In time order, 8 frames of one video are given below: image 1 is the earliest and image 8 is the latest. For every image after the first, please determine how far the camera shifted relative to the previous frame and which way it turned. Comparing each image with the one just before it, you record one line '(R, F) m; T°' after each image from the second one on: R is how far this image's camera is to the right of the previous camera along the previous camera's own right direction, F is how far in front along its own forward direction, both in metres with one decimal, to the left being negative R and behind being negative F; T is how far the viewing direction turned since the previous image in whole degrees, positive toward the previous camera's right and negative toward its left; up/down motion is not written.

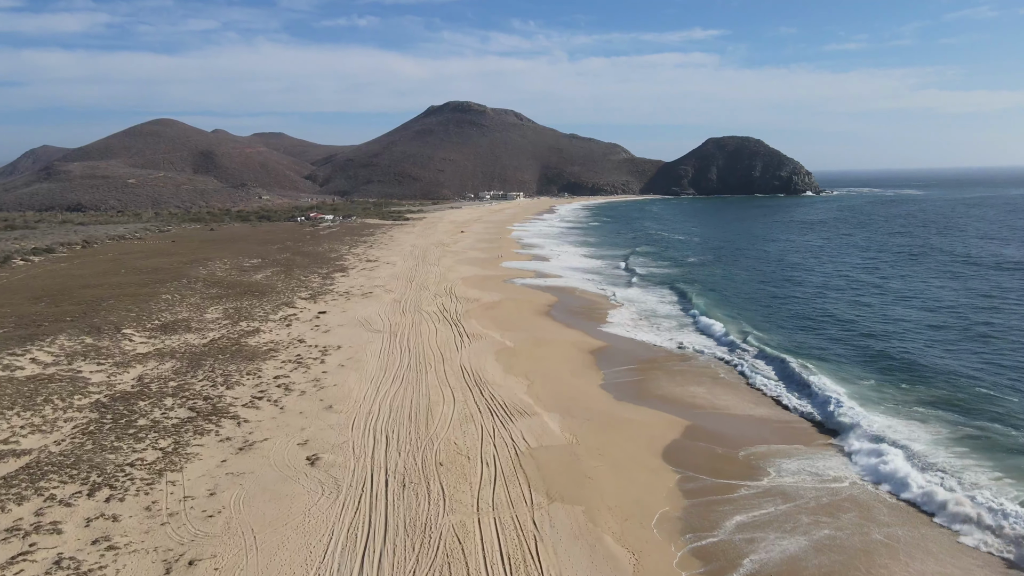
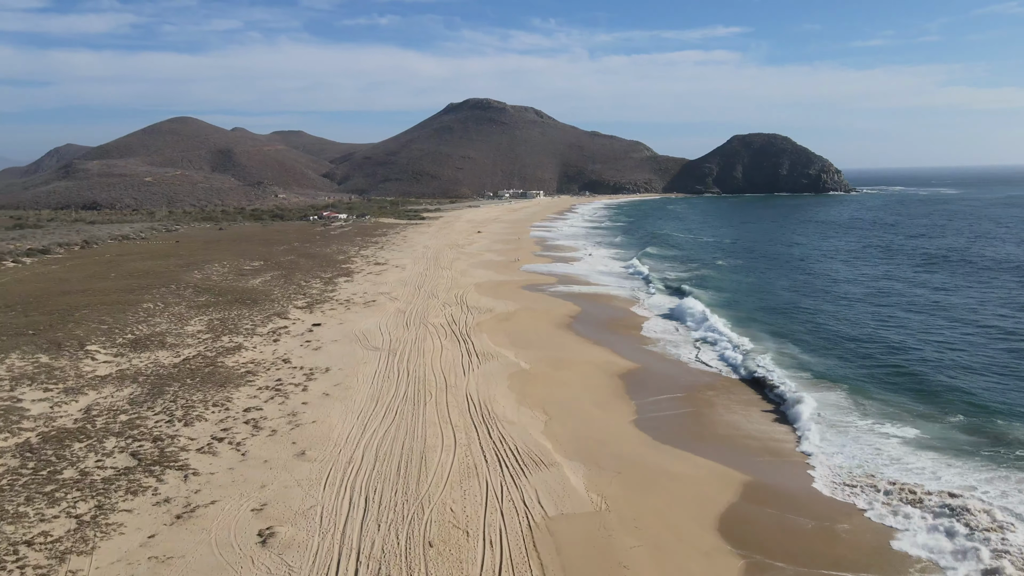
(+0.1, +1.9) m; -2°
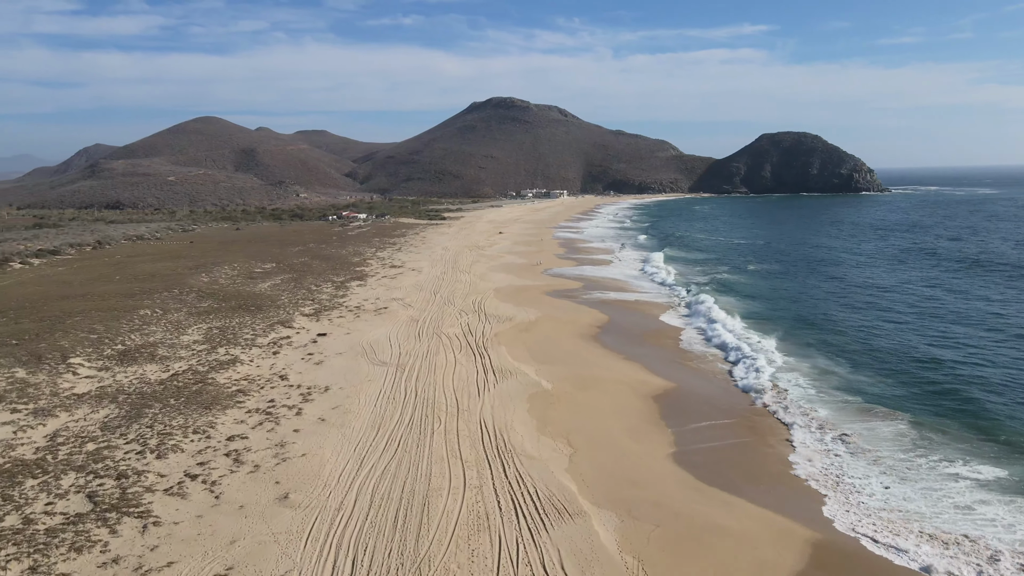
(0.0, +1.2) m; -2°
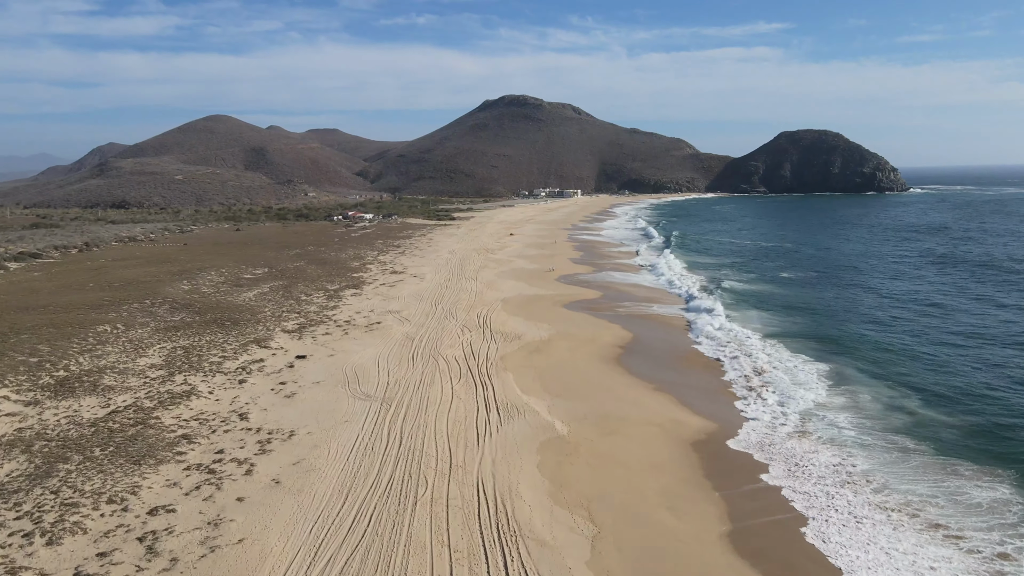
(+0.1, +2.0) m; -1°
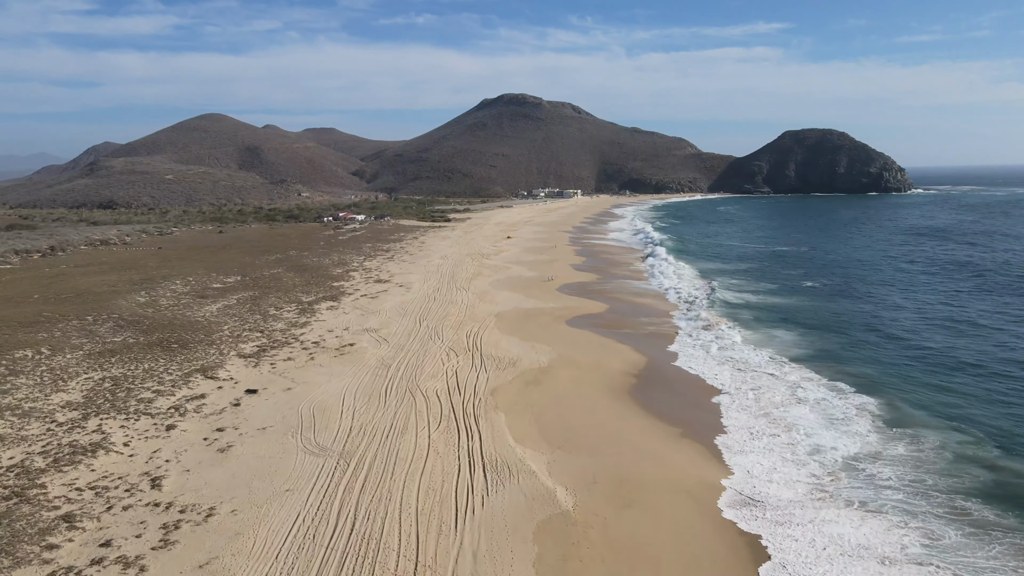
(+0.1, +2.1) m; 0°
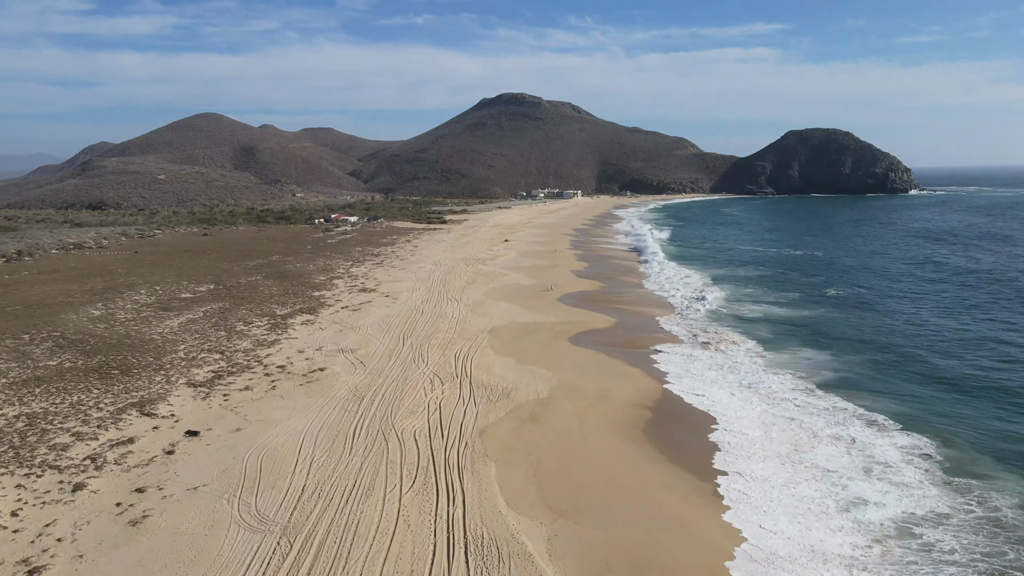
(+0.1, +1.7) m; 0°
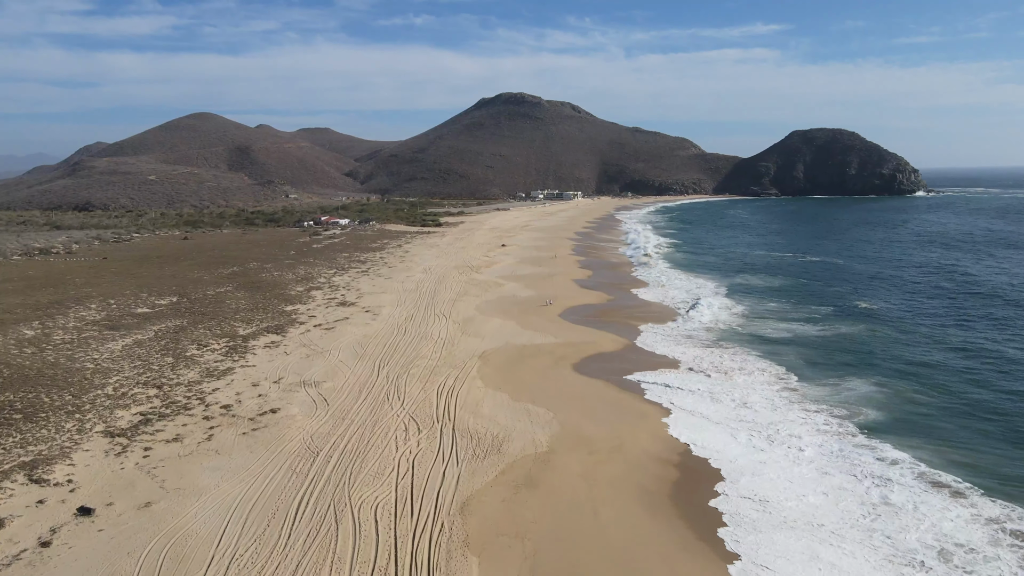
(+0.1, +2.0) m; 0°
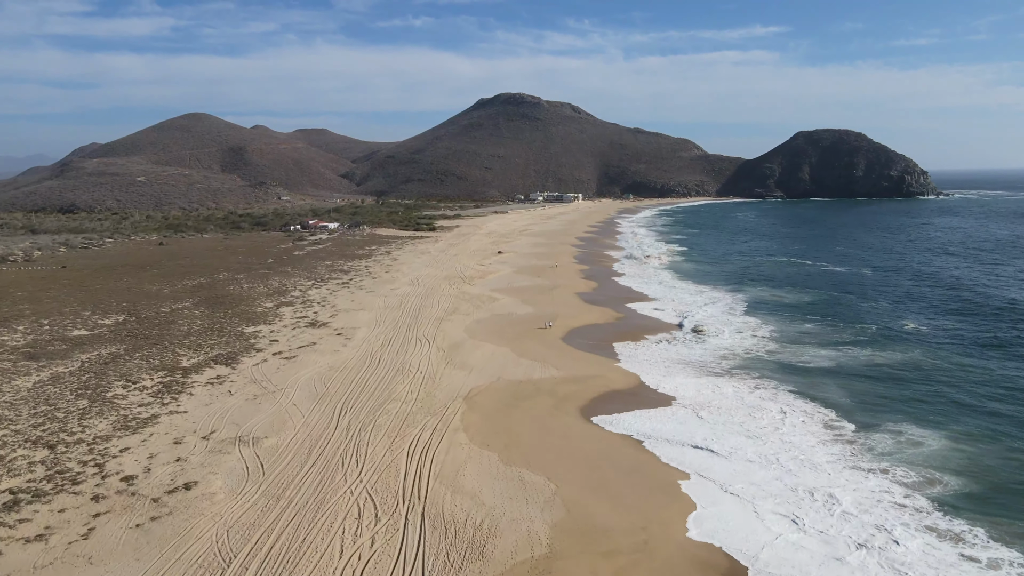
(+0.1, +2.2) m; 0°
